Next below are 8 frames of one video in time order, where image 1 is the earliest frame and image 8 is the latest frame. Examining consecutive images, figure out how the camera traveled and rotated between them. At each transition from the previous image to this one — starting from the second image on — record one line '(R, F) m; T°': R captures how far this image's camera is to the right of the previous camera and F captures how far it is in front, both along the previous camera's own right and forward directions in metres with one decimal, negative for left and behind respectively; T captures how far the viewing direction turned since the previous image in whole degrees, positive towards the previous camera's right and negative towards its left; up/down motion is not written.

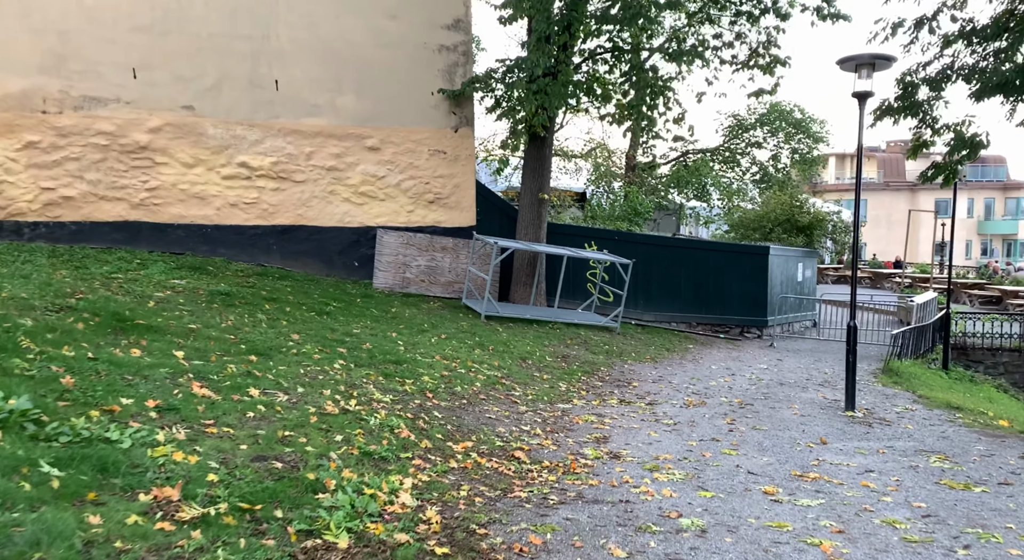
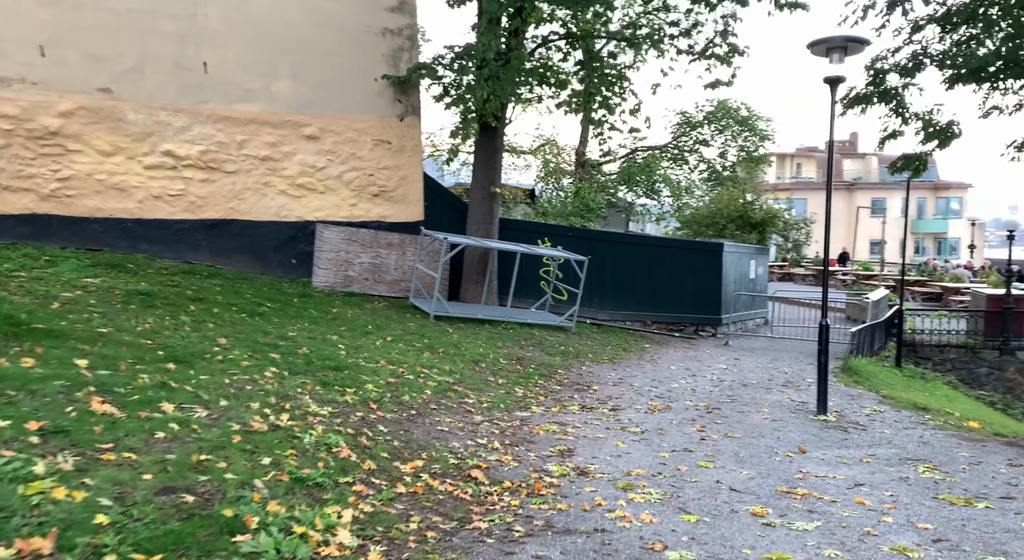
(-0.1, +0.8) m; +4°
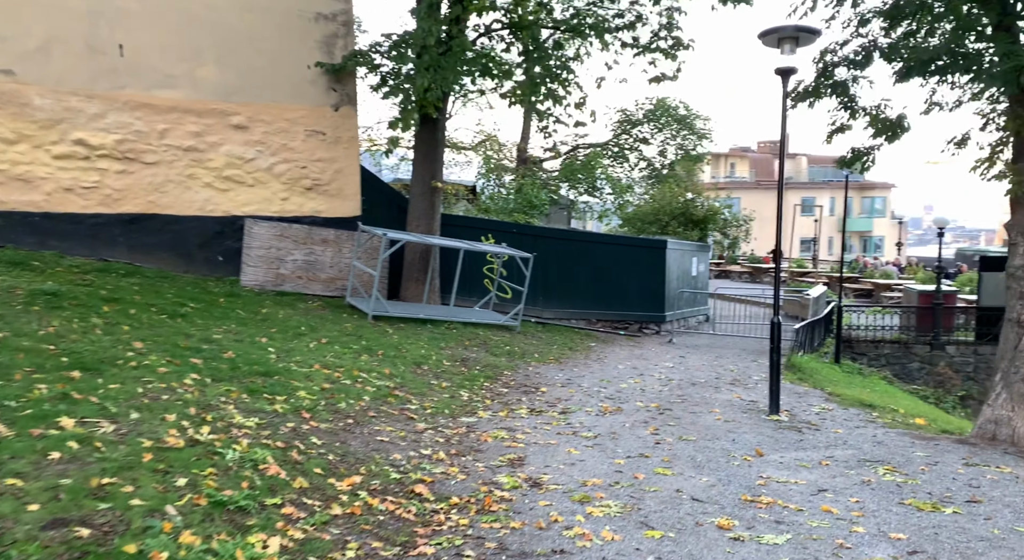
(-0.1, +0.5) m; +4°
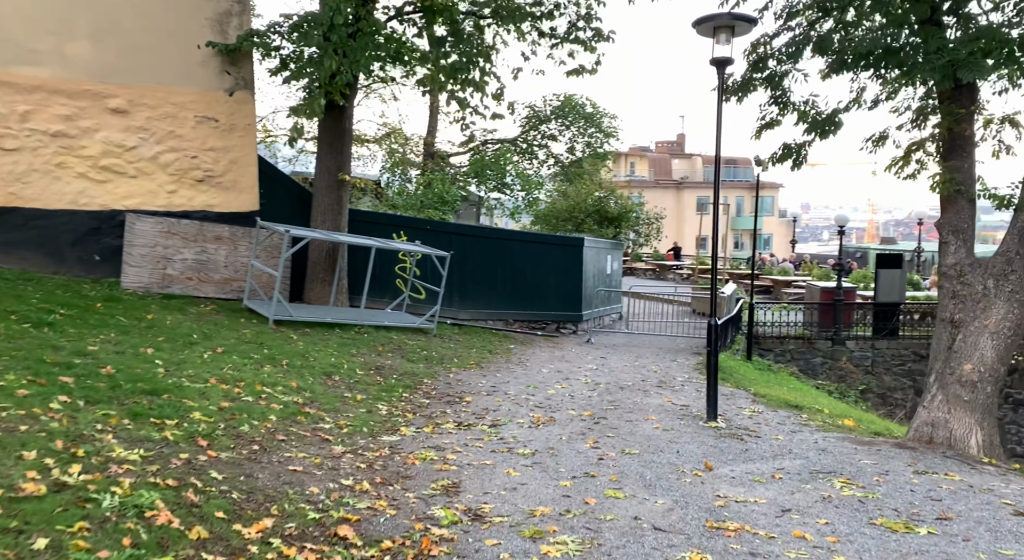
(-0.2, +0.8) m; +7°
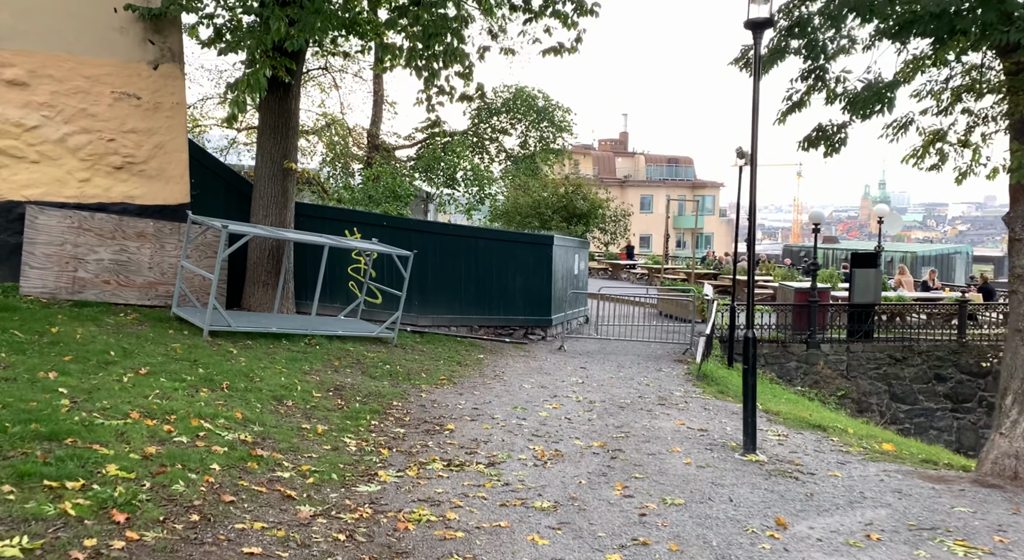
(-0.6, +1.7) m; +4°
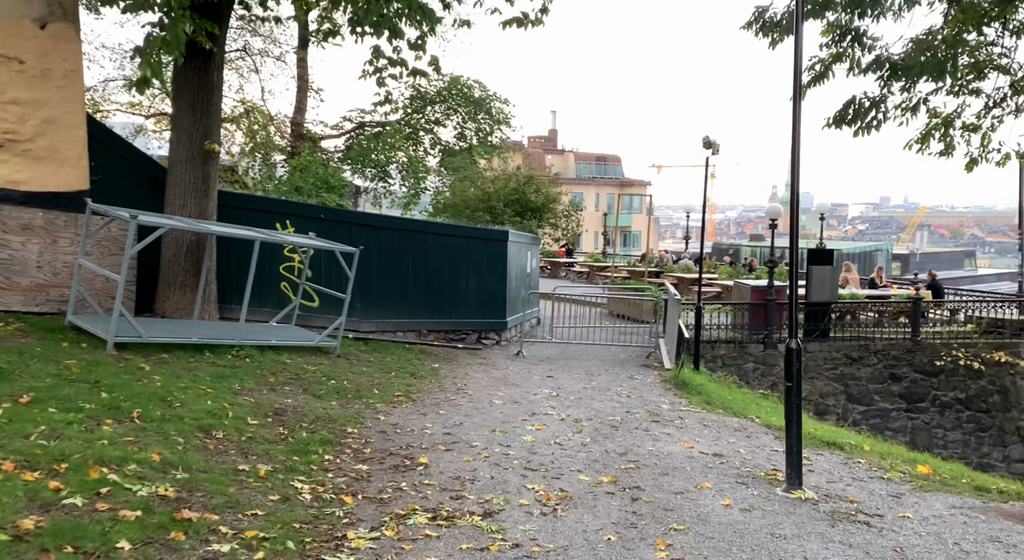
(-0.6, +1.6) m; +5°
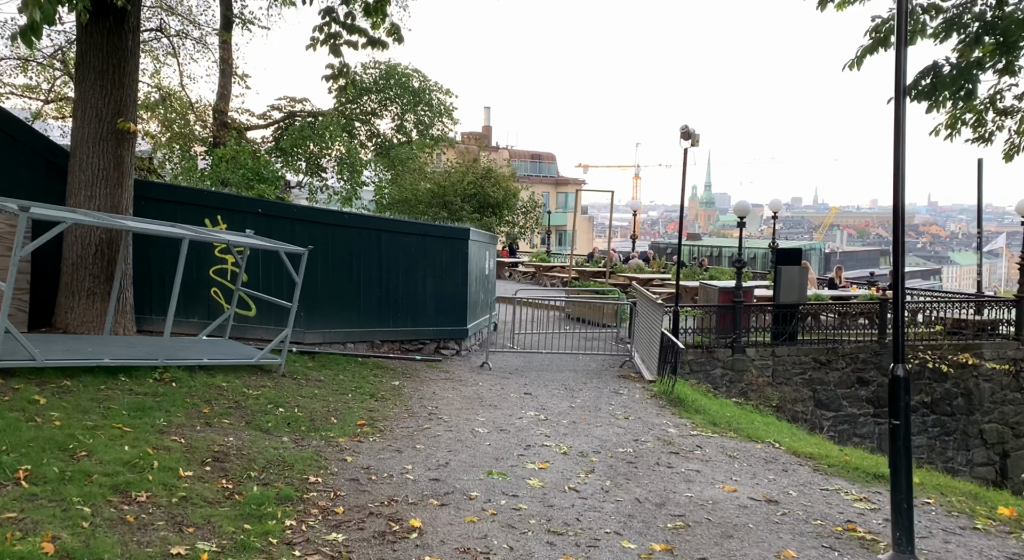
(-0.6, +1.6) m; +5°
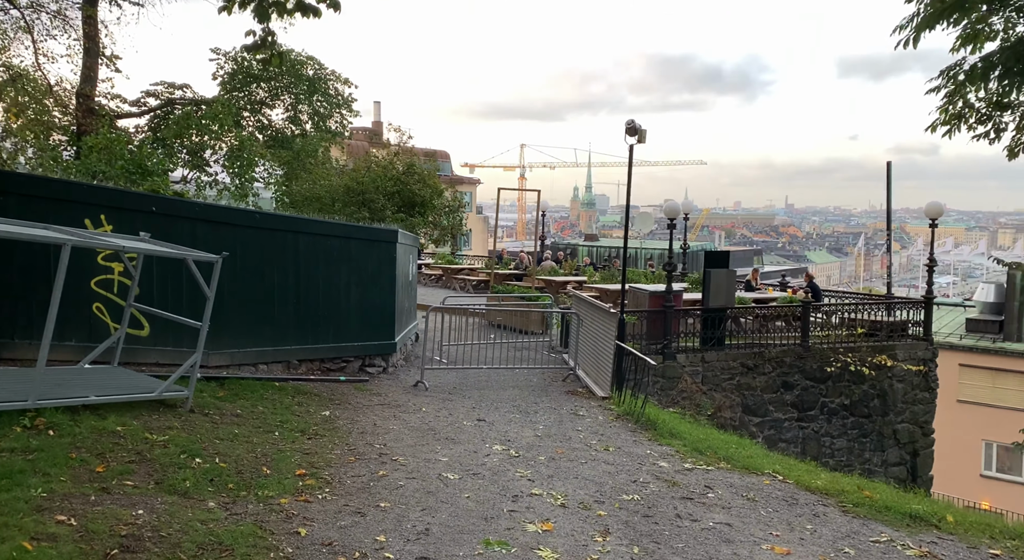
(-0.8, +1.5) m; +8°
